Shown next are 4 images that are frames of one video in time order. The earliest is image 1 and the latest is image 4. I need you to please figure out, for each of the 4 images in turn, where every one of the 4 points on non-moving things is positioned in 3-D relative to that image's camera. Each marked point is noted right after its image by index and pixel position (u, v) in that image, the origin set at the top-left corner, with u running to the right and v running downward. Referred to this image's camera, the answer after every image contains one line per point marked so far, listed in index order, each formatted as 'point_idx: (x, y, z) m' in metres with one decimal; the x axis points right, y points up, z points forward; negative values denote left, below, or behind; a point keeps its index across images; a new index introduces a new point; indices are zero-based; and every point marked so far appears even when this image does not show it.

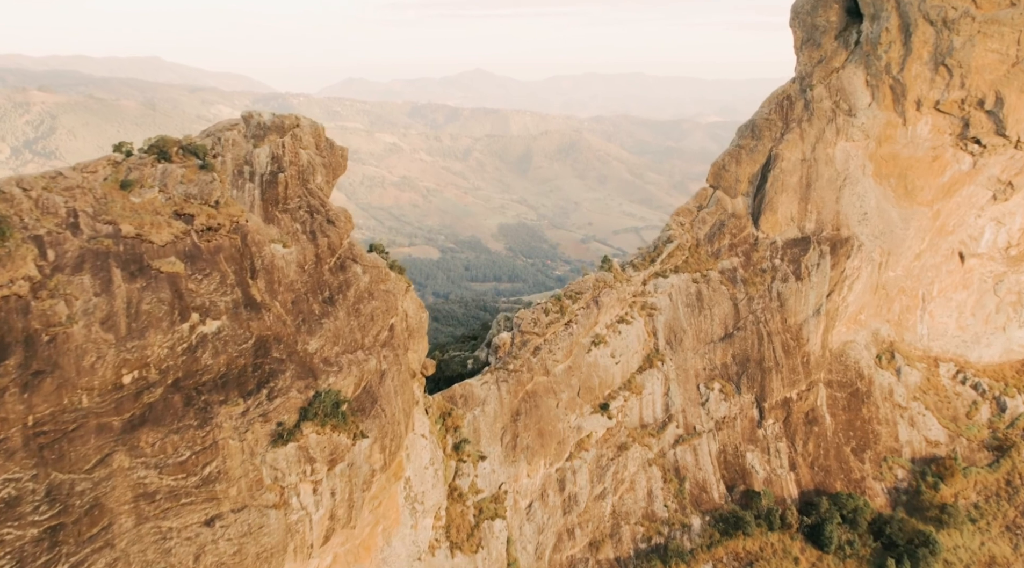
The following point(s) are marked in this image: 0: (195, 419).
0: (-6.2, -2.7, +14.4) m
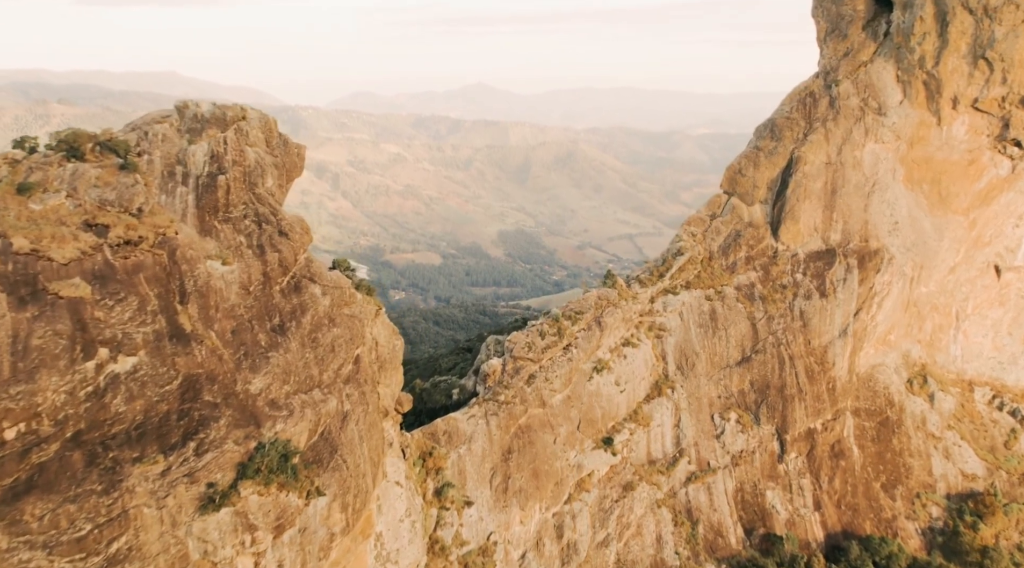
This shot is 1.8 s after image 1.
0: (-6.4, -3.1, +11.5) m
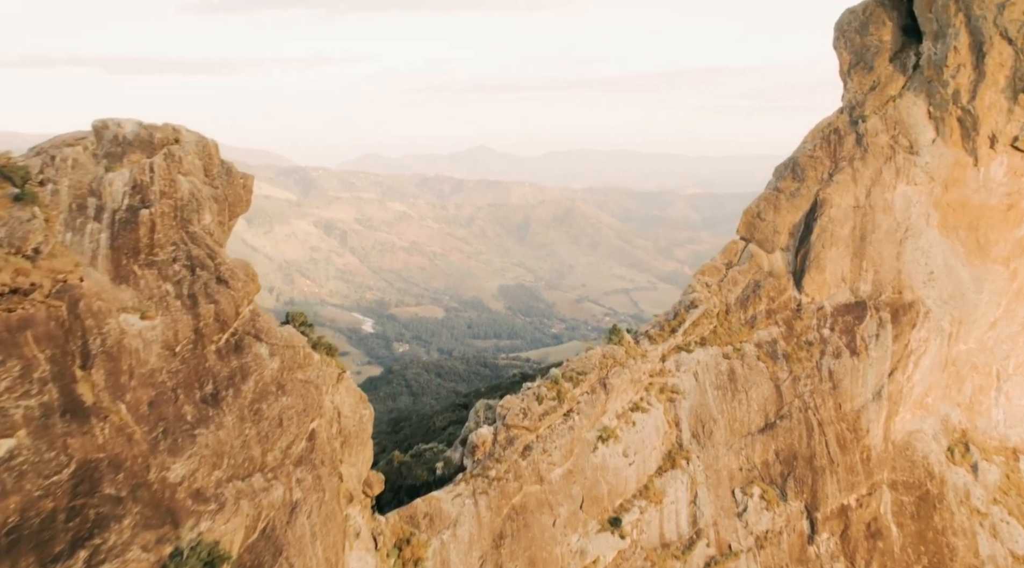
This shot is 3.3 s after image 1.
0: (-6.6, -3.8, +8.6) m
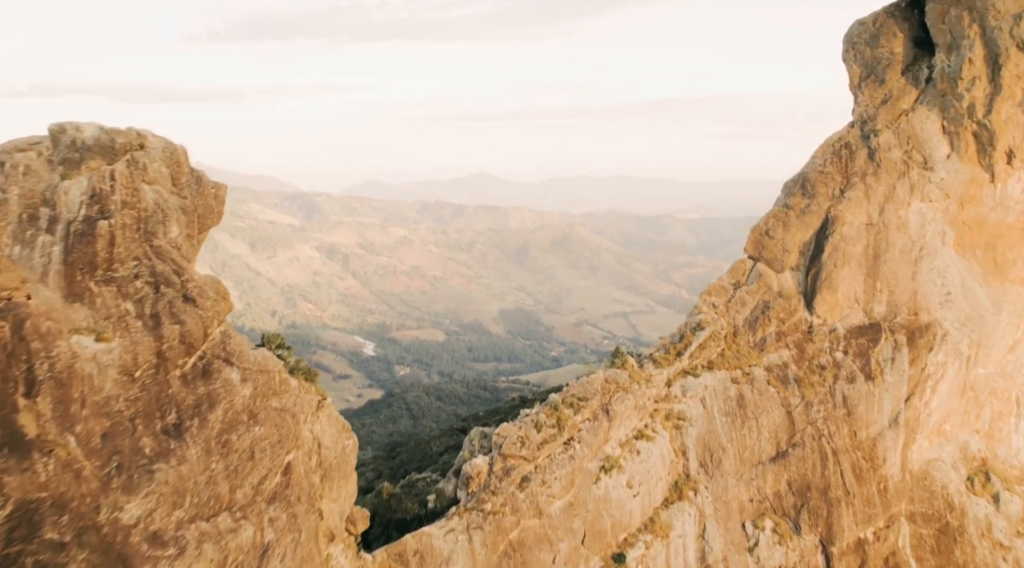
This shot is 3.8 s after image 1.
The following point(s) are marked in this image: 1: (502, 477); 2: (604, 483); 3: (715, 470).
0: (-6.7, -4.0, +7.5) m
1: (-0.2, -4.6, +17.4) m
2: (+2.3, -5.0, +18.4) m
3: (+5.5, -5.1, +20.0) m
